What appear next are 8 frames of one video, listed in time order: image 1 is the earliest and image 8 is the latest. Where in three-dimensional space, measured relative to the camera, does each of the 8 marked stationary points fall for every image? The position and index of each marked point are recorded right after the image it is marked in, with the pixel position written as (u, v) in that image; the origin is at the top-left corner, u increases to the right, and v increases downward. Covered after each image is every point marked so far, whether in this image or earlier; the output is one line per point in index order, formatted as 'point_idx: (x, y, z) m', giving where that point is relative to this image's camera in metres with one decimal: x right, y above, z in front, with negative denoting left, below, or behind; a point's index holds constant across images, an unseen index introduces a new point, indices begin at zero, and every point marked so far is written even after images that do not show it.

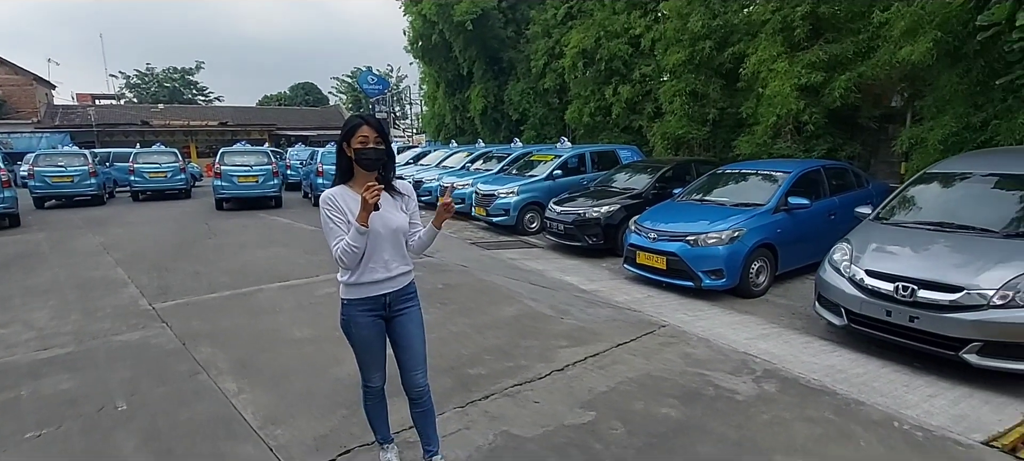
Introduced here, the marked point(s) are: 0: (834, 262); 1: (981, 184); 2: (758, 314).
0: (+3.0, -0.3, +4.5) m
1: (+4.4, +0.5, +4.7) m
2: (+2.6, -0.9, +5.3) m
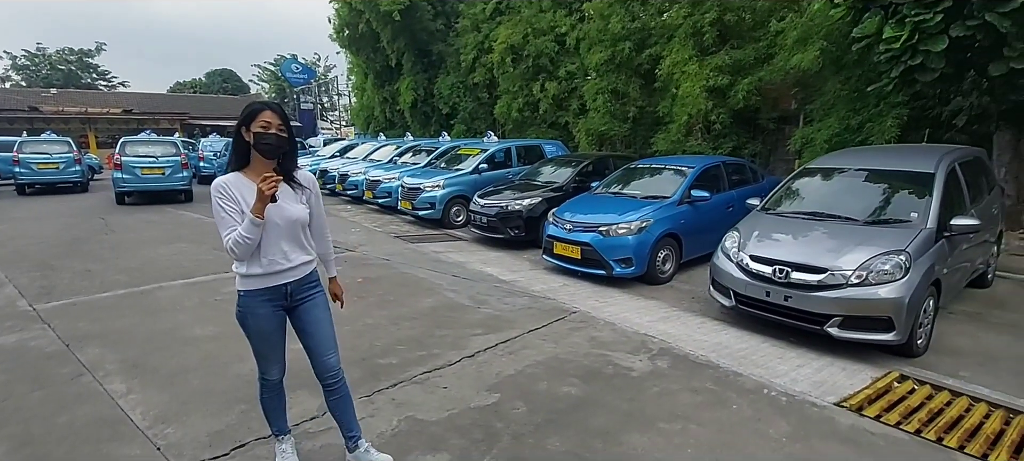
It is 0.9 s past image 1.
0: (+2.1, -0.2, +5.0) m
1: (+3.6, +0.6, +5.3) m
2: (+1.7, -0.8, +5.6) m
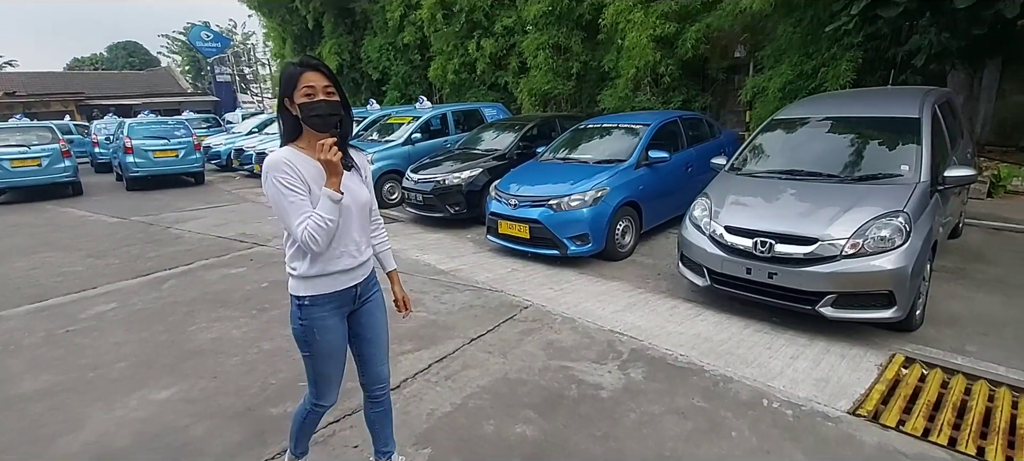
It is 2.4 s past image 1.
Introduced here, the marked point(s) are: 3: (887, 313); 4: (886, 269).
0: (+1.6, +0.1, +4.3) m
1: (+2.9, +1.0, +4.7) m
2: (+1.1, -0.5, +4.9) m
3: (+2.6, -0.6, +3.4) m
4: (+2.5, -0.3, +3.3) m
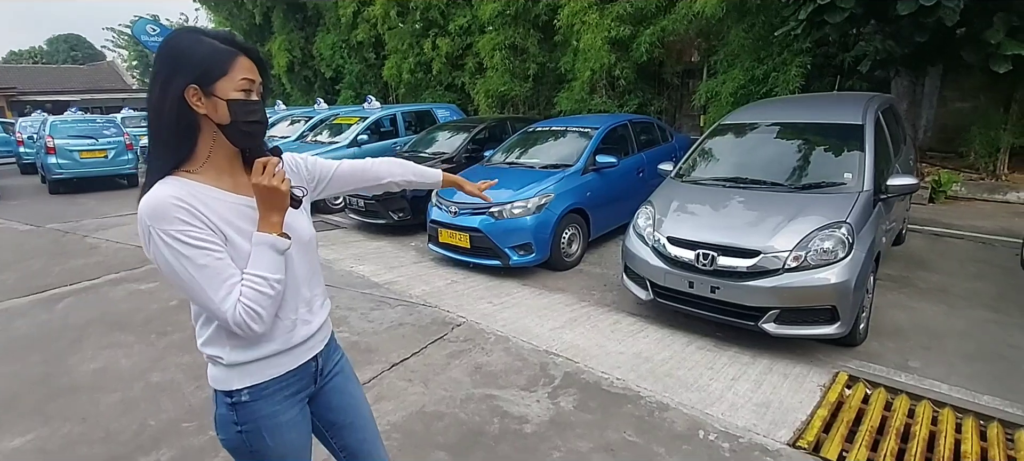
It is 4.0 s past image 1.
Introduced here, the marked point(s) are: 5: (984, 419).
0: (+1.0, 0.0, +4.1) m
1: (+2.4, +0.9, +4.5) m
2: (+0.5, -0.6, +4.7) m
3: (+2.1, -0.7, +3.2) m
4: (+2.1, -0.3, +3.2) m
5: (+2.6, -1.0, +2.7) m
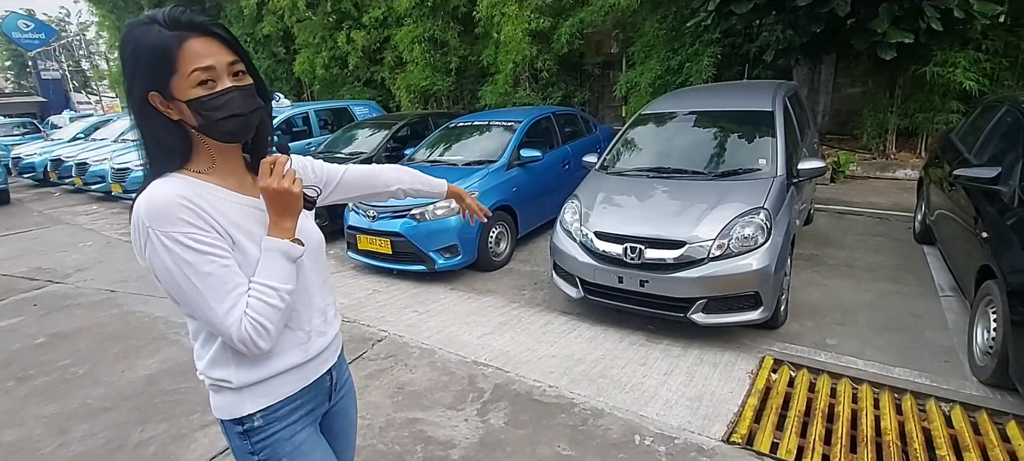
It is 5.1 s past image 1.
0: (+0.4, 0.0, +3.9) m
1: (+1.6, +1.0, +4.6) m
2: (-0.1, -0.6, +4.5) m
3: (+1.6, -0.6, +3.3) m
4: (+1.6, -0.2, +3.2) m
5: (+2.2, -0.9, +2.8) m
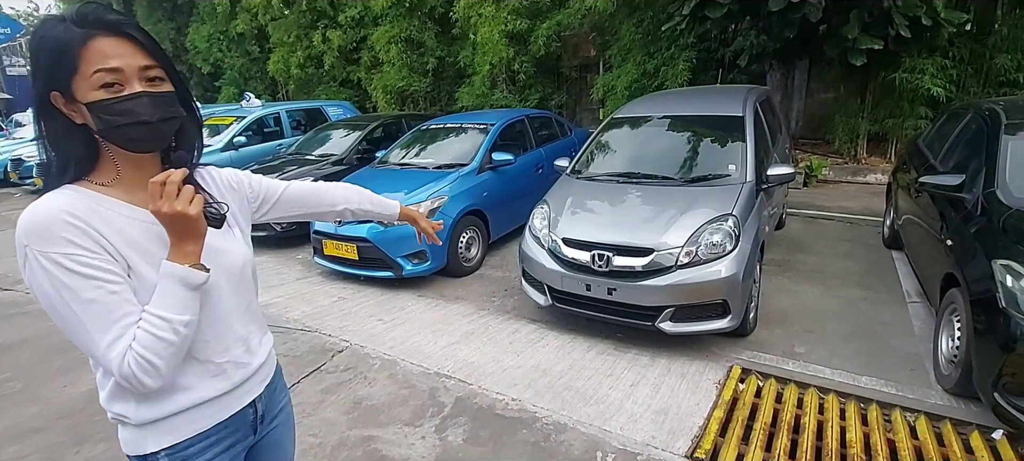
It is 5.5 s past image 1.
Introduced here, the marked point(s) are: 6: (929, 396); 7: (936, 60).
0: (+0.2, 0.0, +3.8) m
1: (+1.3, +1.0, +4.5) m
2: (-0.4, -0.6, +4.4) m
3: (+1.4, -0.6, +3.2) m
4: (+1.3, -0.3, +3.2) m
5: (+2.0, -1.0, +2.8) m
6: (+2.4, -0.9, +2.8) m
7: (+5.8, +2.3, +6.7) m
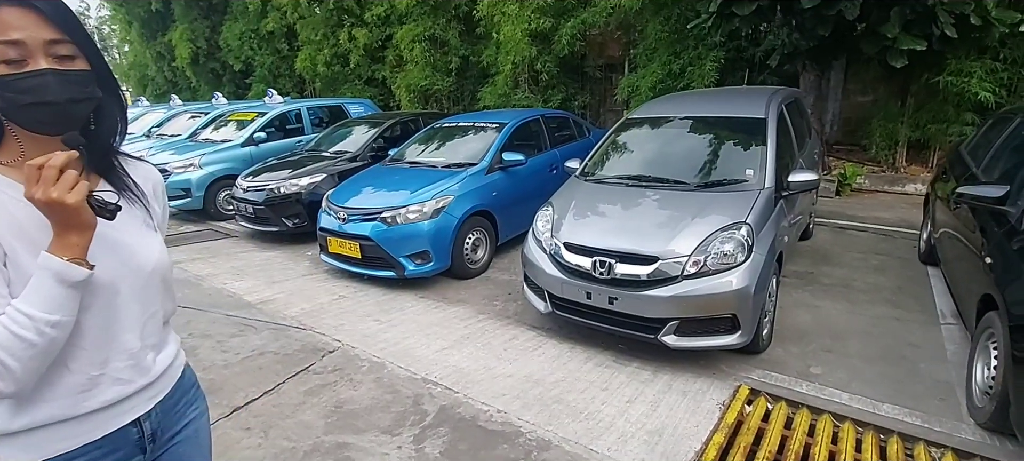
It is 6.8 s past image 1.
0: (+0.2, 0.0, +3.7) m
1: (+1.4, +0.9, +4.3) m
2: (-0.4, -0.6, +4.3) m
3: (+1.3, -0.7, +3.0) m
4: (+1.3, -0.3, +2.9) m
5: (+1.9, -1.0, +2.5) m
6: (+2.3, -1.0, +2.5) m
7: (+6.0, +2.1, +6.2) m
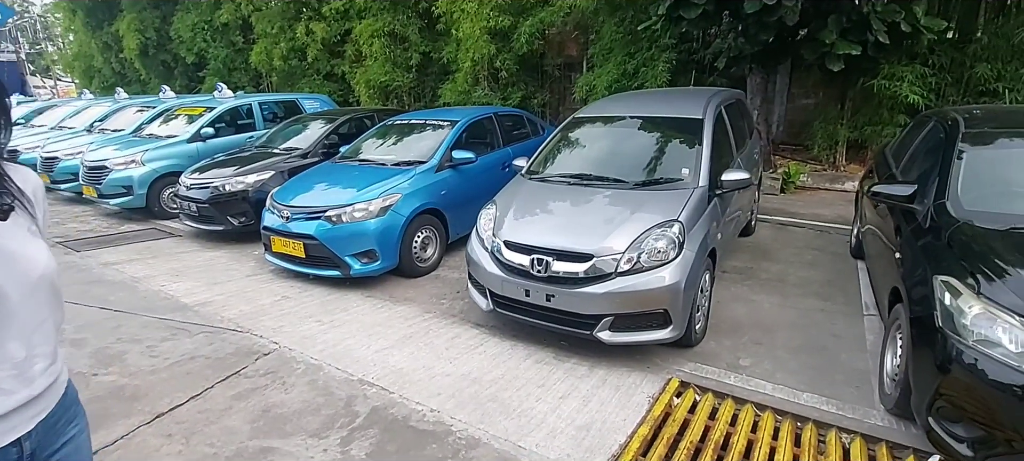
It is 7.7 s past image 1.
0: (-0.2, 0.0, +3.7) m
1: (+1.0, +0.9, +4.4) m
2: (-0.8, -0.6, +4.2) m
3: (+1.0, -0.6, +3.1) m
4: (+0.9, -0.3, +3.0) m
5: (+1.5, -1.0, +2.6) m
6: (+1.9, -1.0, +2.7) m
7: (+5.4, +2.2, +6.6) m
